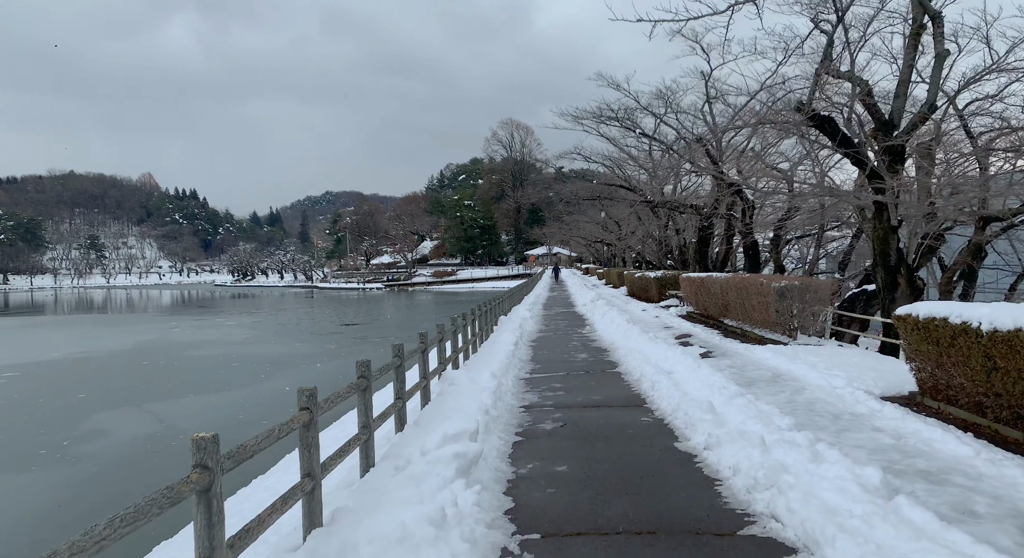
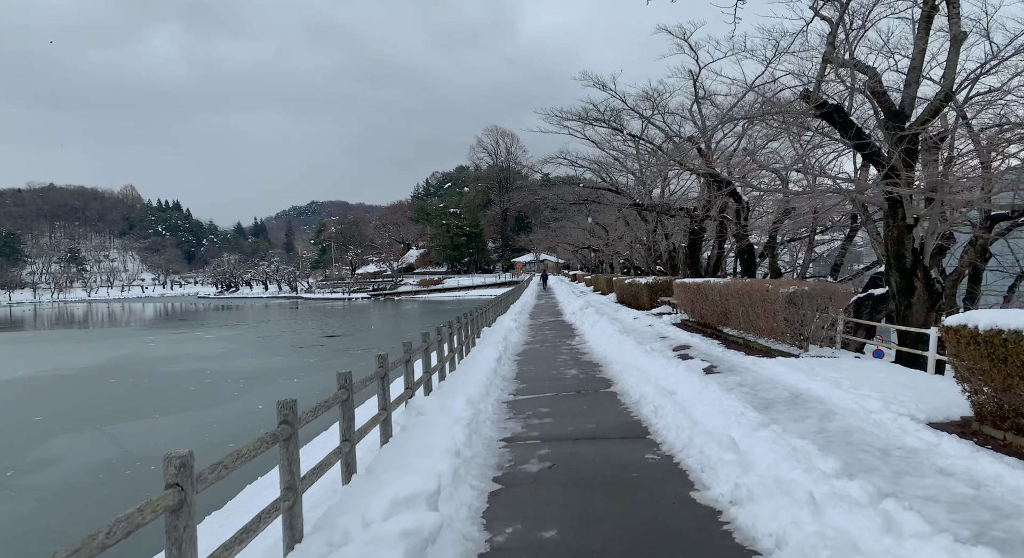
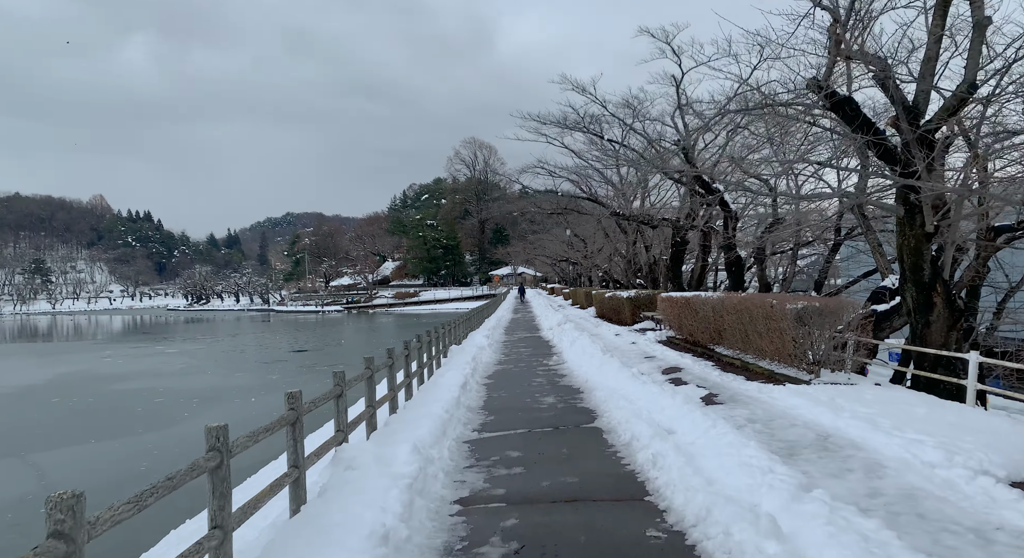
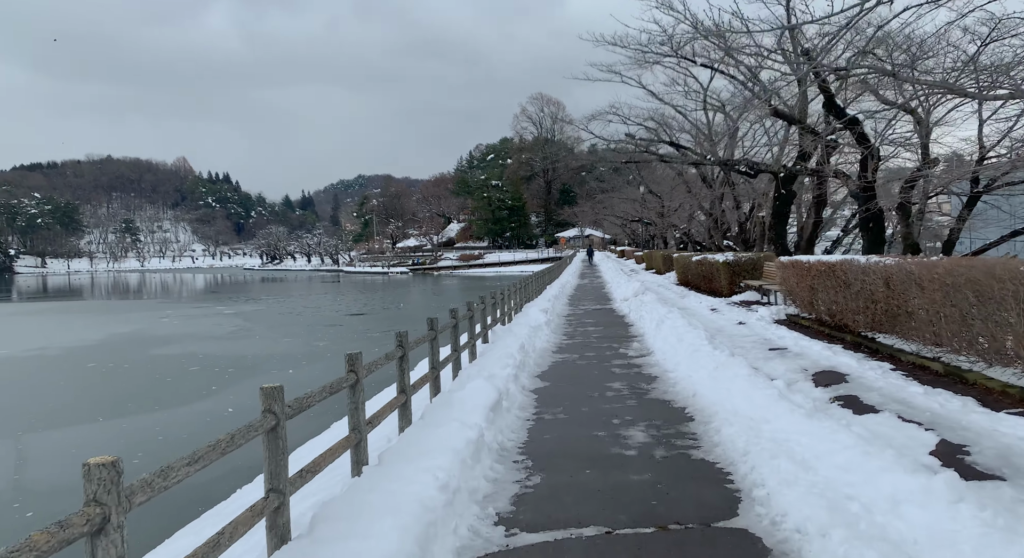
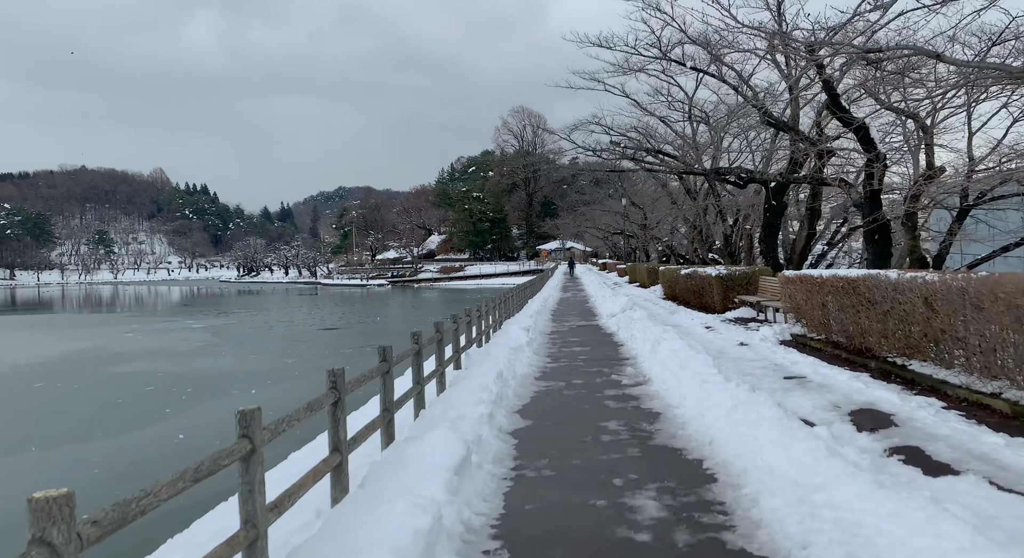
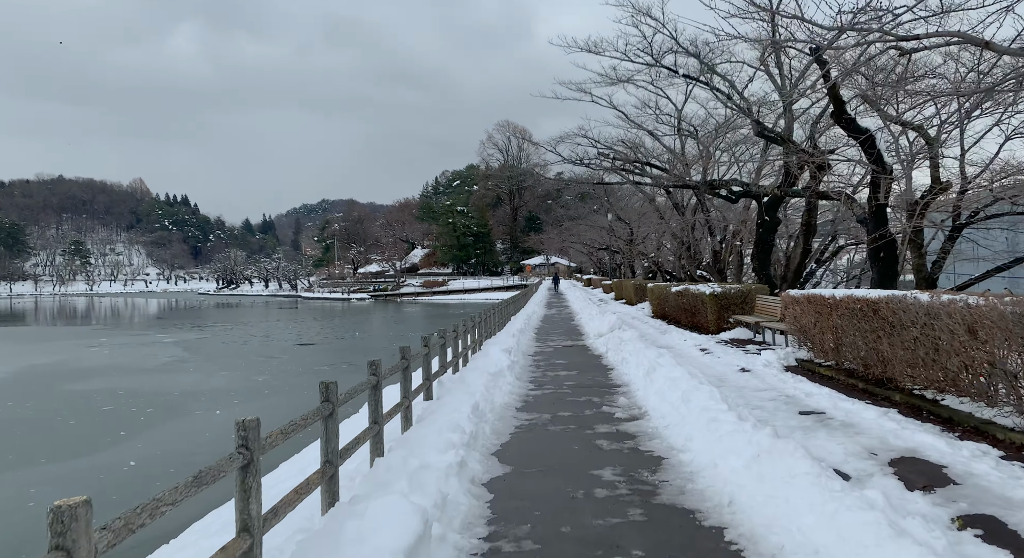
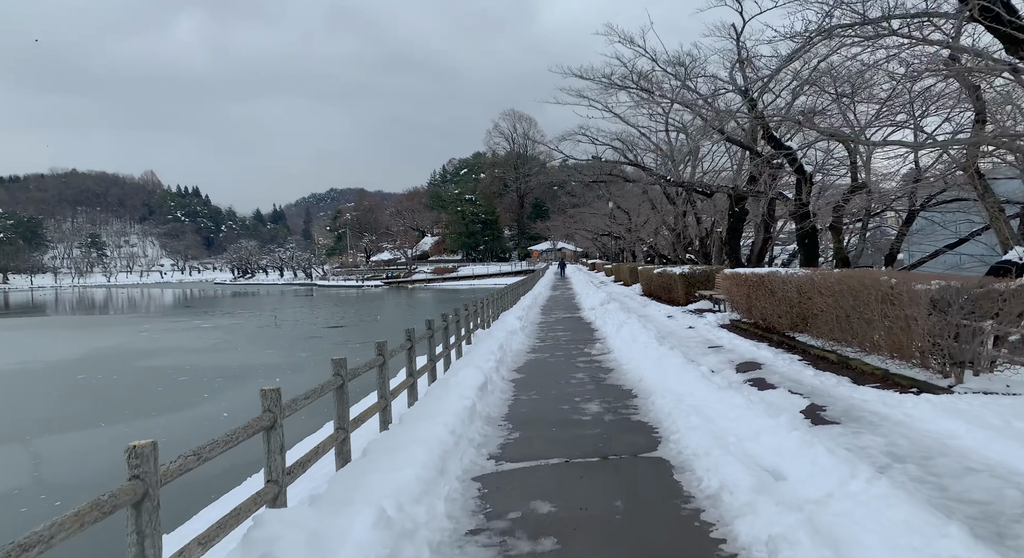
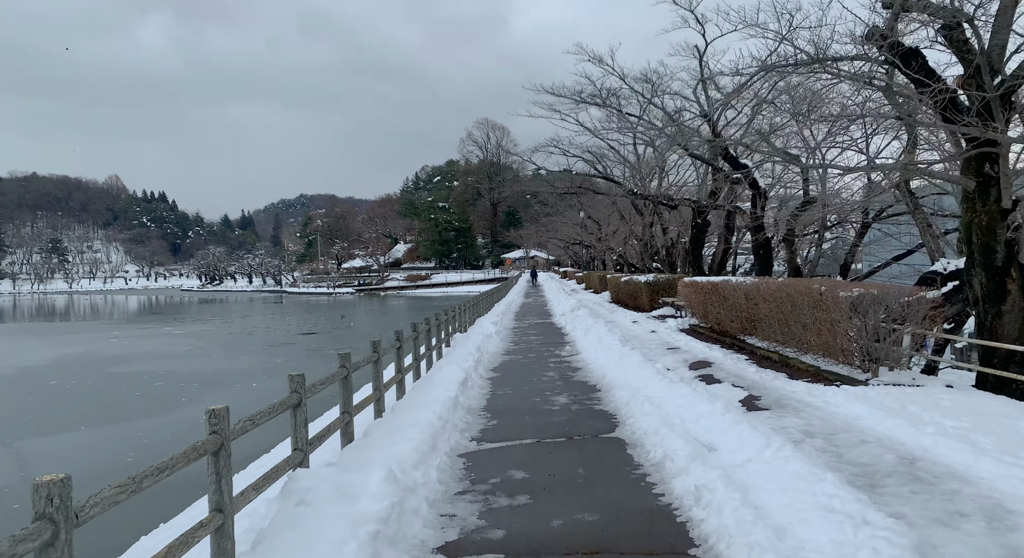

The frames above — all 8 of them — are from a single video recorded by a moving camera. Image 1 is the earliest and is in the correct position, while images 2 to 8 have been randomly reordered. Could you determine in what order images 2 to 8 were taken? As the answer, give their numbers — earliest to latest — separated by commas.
2, 3, 8, 7, 4, 5, 6
